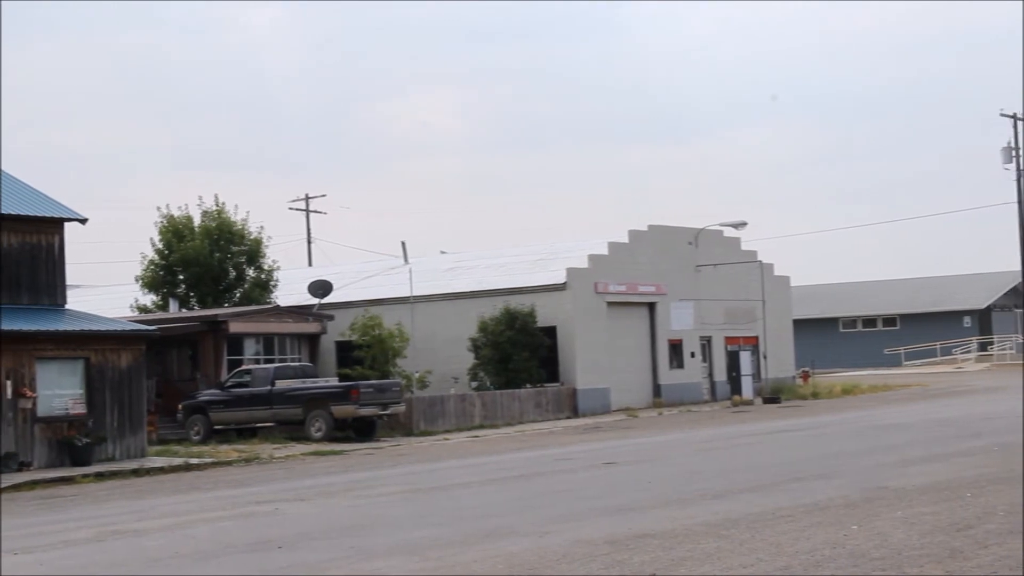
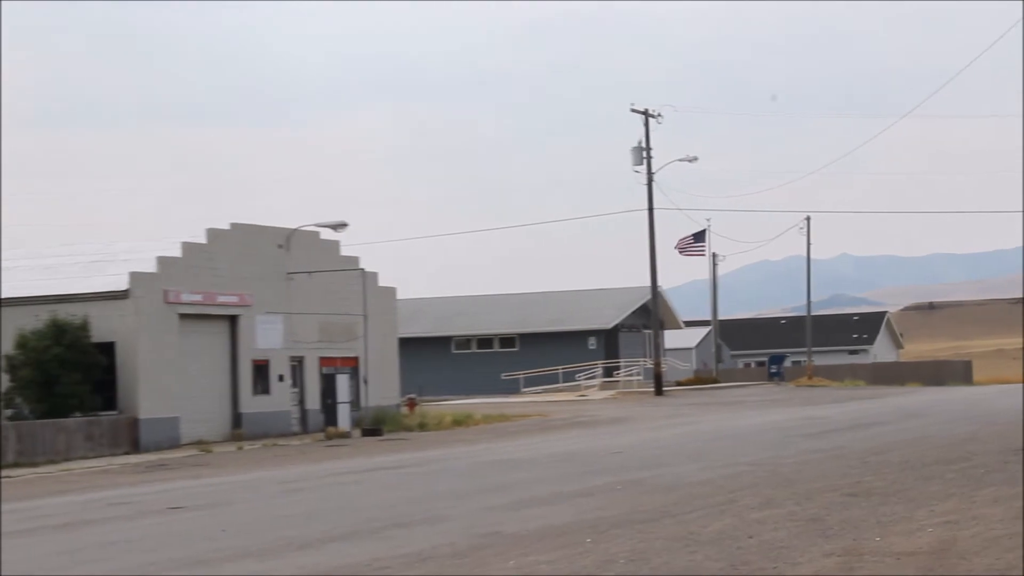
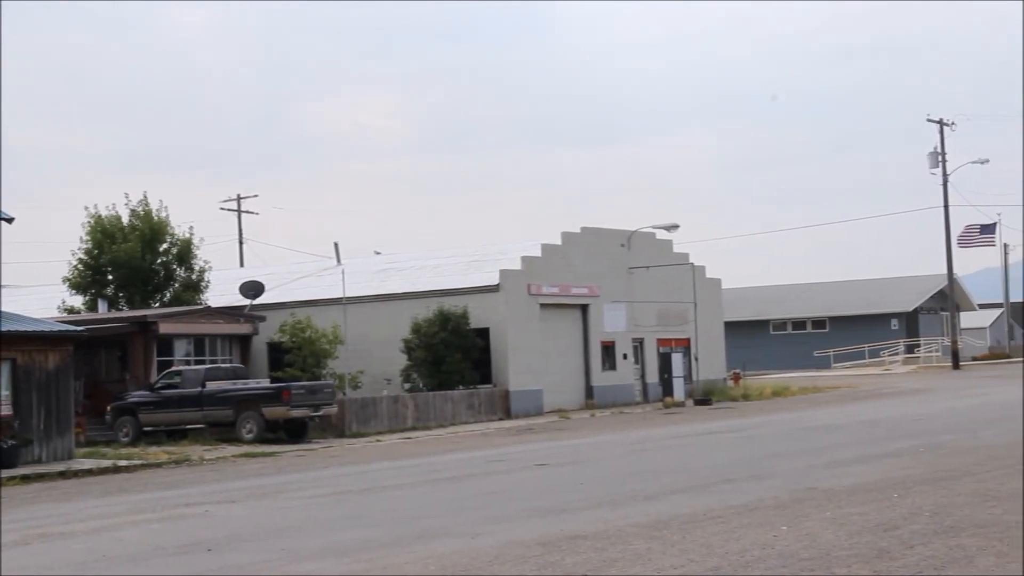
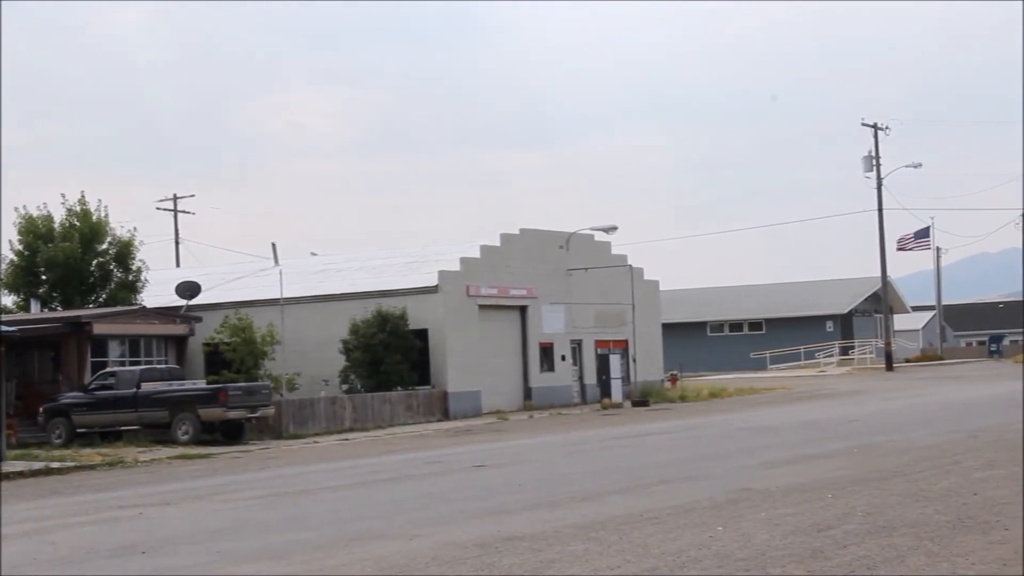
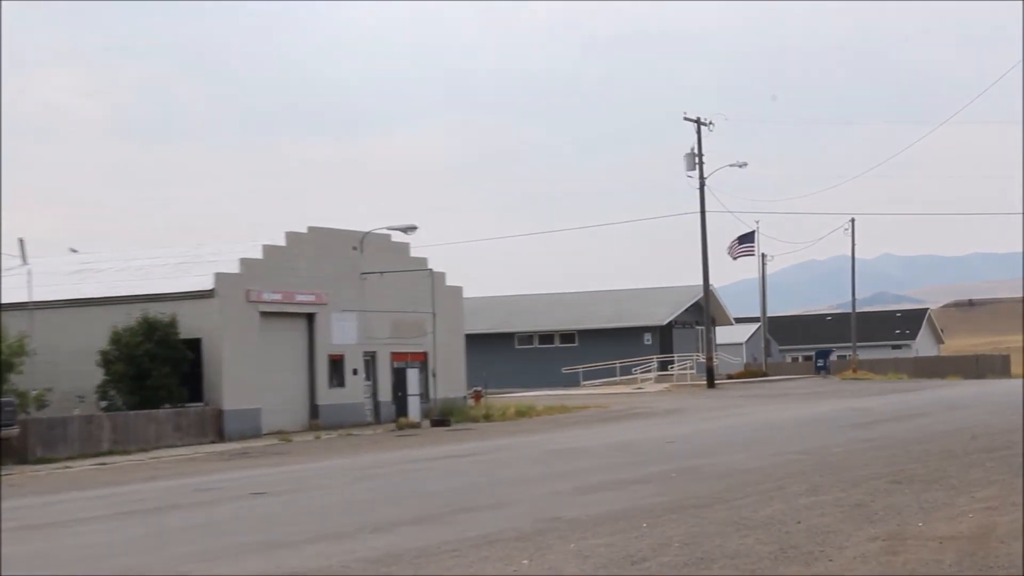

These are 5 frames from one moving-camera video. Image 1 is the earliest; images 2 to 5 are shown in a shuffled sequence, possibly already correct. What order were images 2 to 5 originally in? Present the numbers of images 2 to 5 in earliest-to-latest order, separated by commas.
3, 4, 5, 2
